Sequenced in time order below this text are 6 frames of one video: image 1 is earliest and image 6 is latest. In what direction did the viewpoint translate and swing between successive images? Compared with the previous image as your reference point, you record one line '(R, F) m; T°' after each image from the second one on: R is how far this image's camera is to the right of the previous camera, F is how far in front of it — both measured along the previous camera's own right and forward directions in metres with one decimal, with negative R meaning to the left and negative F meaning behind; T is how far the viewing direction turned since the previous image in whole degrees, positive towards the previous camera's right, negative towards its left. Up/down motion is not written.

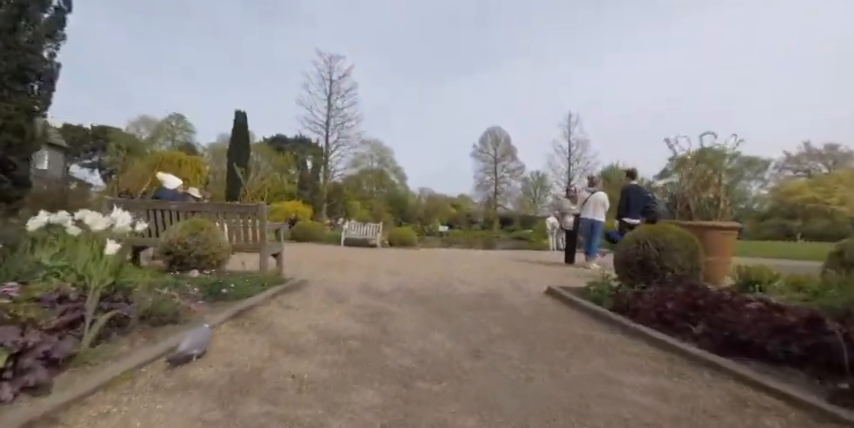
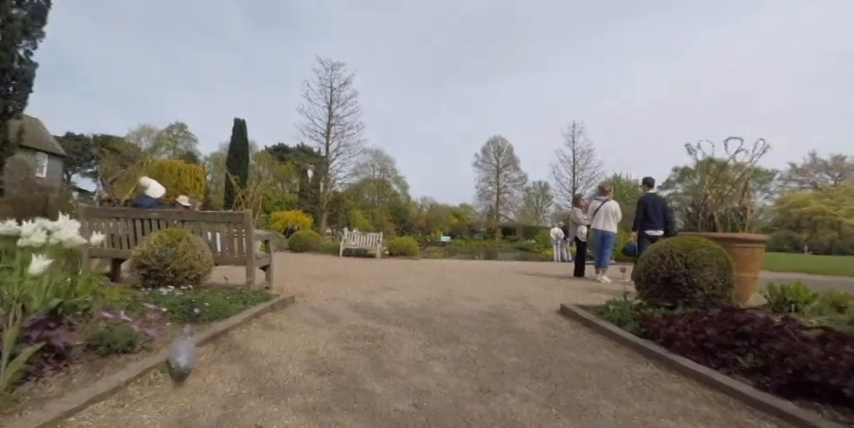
(0.0, +0.5) m; 0°
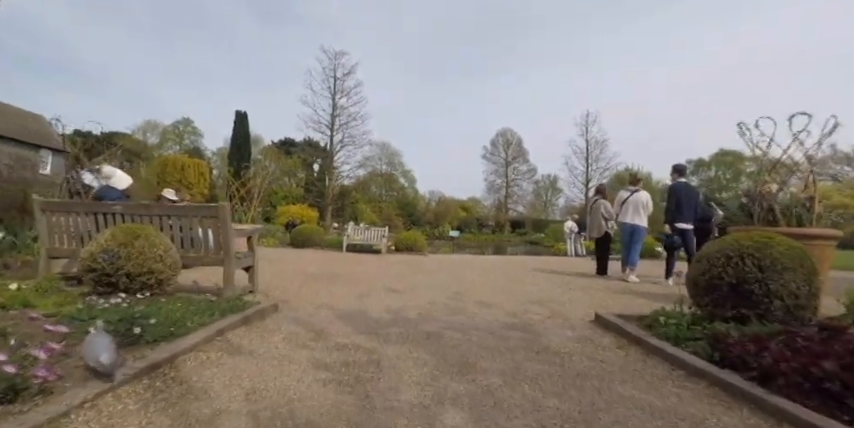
(0.0, +0.8) m; -1°
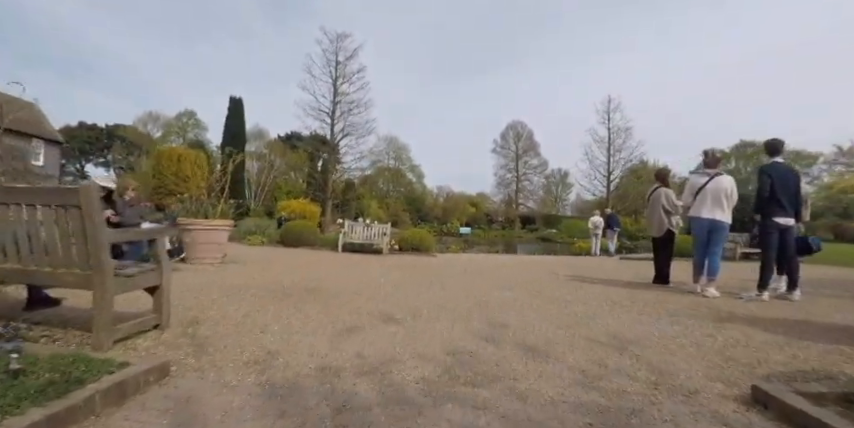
(0.0, +1.9) m; -1°
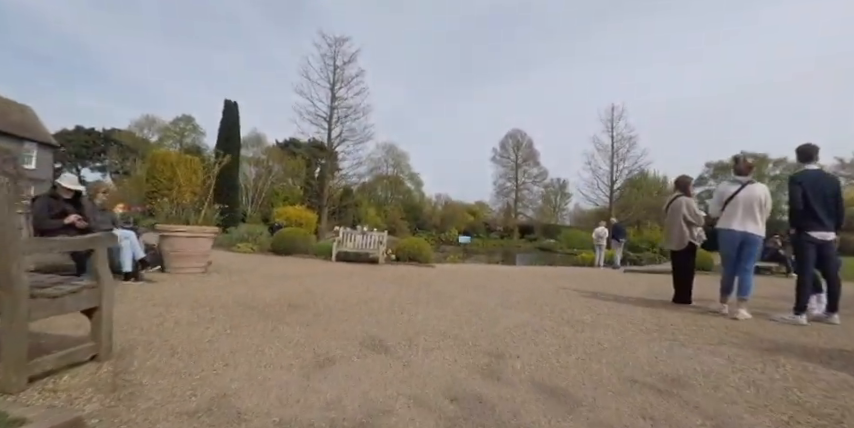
(0.0, +0.6) m; 0°
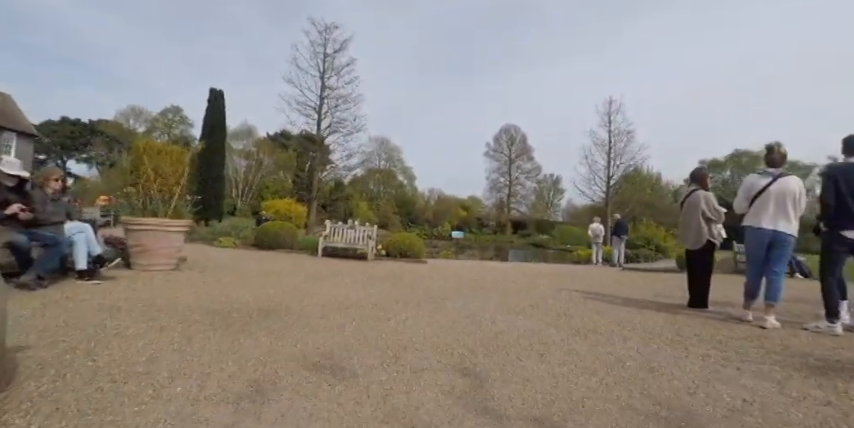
(0.0, +0.6) m; +1°
